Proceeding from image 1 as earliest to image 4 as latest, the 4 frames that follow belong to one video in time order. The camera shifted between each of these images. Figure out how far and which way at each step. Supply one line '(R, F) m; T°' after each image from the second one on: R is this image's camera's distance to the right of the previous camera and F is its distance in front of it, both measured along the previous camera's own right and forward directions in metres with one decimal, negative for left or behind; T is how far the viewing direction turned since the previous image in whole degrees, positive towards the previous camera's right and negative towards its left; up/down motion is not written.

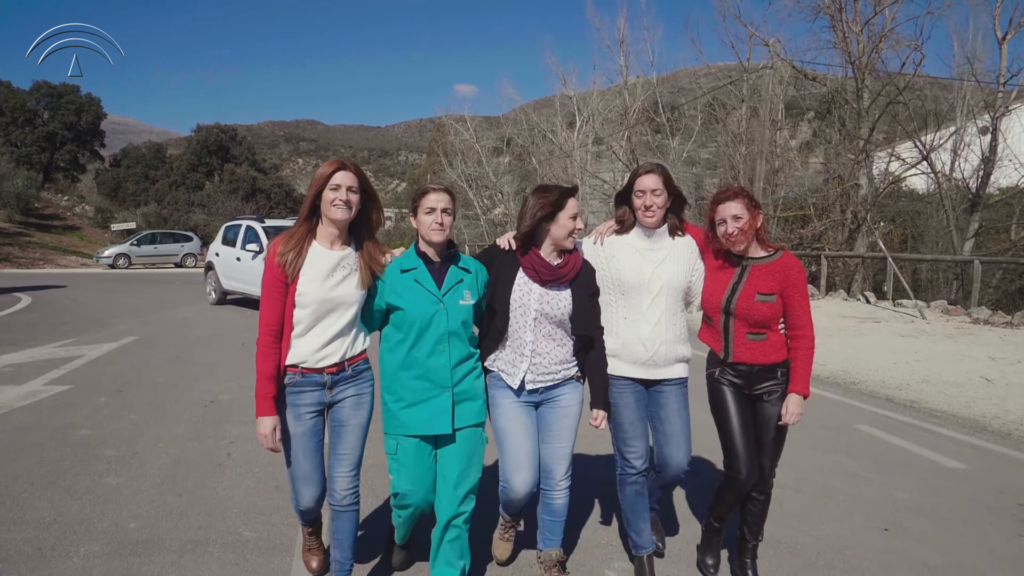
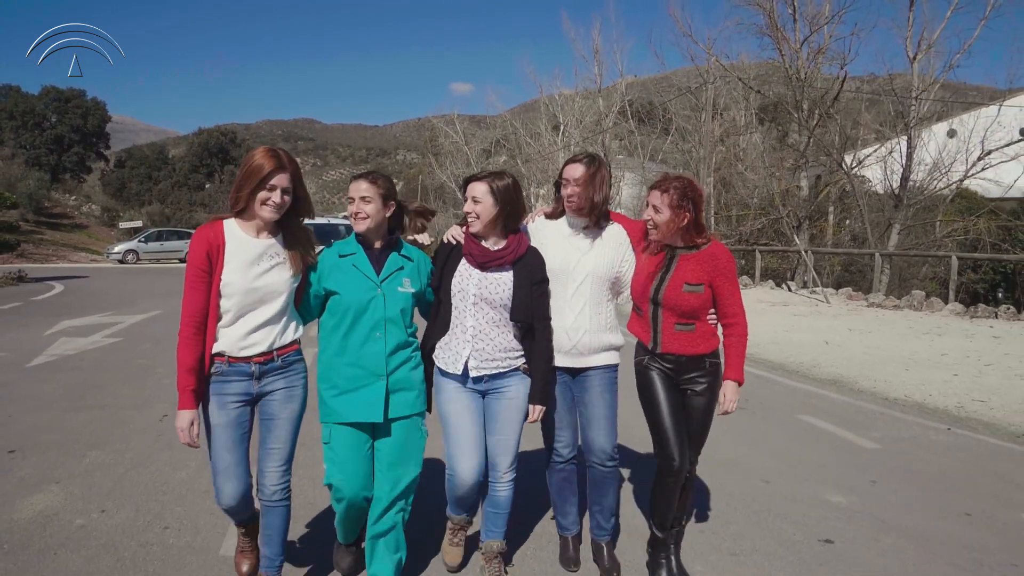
(+0.4, -1.1) m; 0°
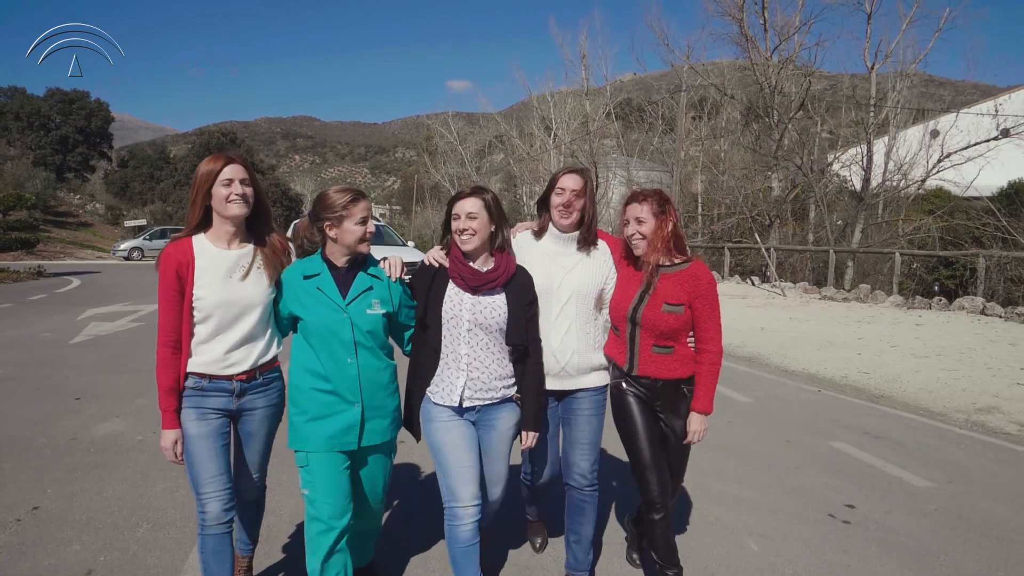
(+0.2, -0.7) m; 0°
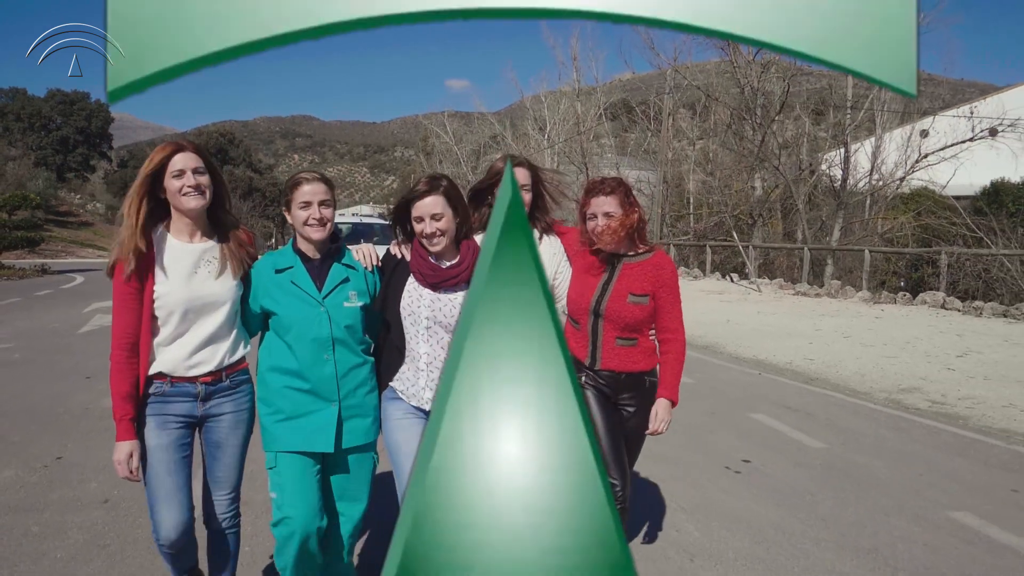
(+0.2, -0.4) m; 0°
